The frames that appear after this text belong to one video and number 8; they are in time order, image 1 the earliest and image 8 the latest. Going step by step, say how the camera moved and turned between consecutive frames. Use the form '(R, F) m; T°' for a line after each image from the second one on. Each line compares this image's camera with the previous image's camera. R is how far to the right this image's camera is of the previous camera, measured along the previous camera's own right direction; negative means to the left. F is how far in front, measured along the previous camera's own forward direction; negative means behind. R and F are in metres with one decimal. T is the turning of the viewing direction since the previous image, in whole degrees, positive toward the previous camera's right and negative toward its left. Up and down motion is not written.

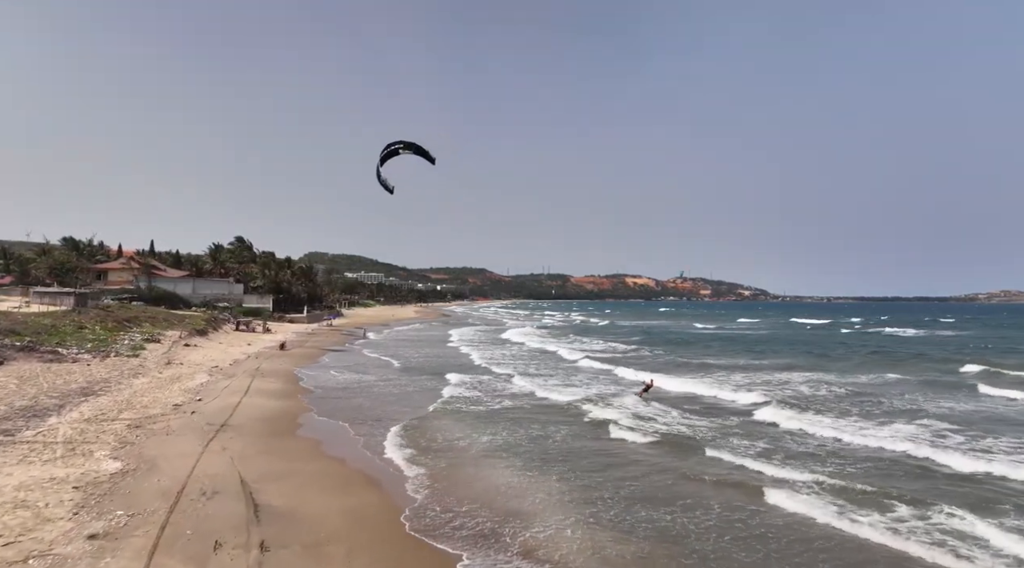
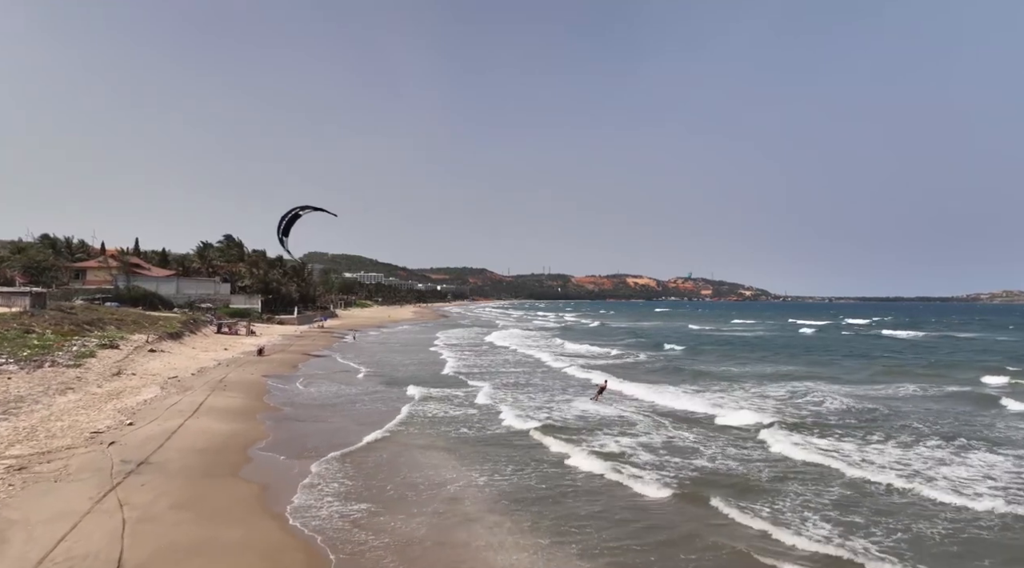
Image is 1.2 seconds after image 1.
(-0.1, +3.1) m; 0°
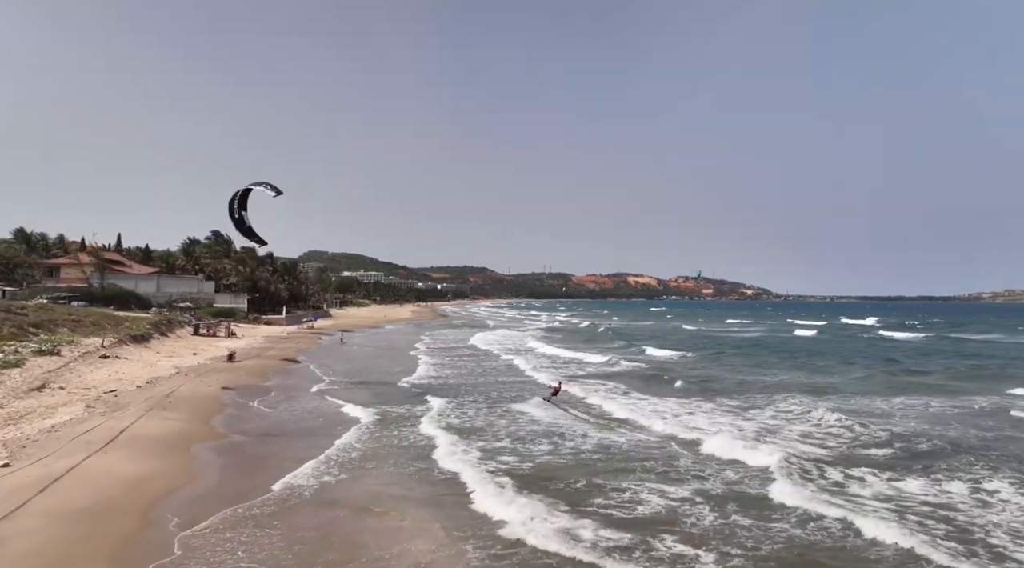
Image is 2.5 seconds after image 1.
(-0.1, +3.4) m; 0°
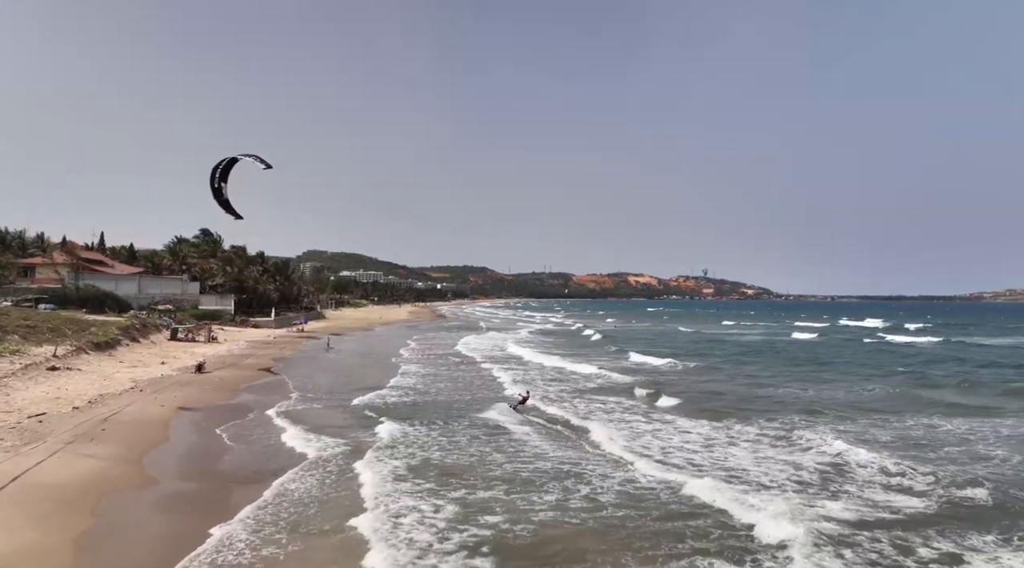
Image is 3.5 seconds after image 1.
(0.0, +2.8) m; 0°
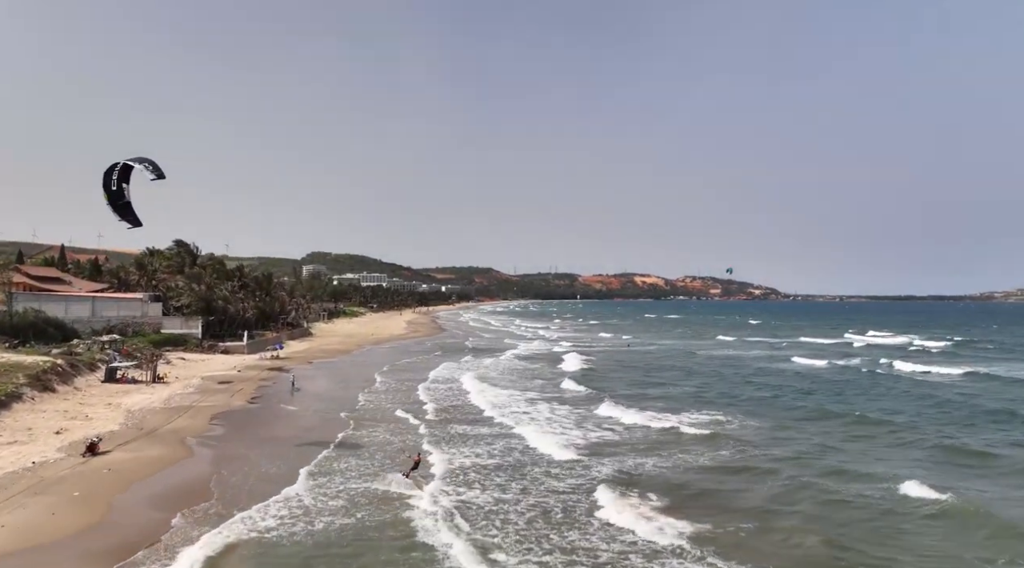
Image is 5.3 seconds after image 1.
(+0.2, +6.2) m; 0°
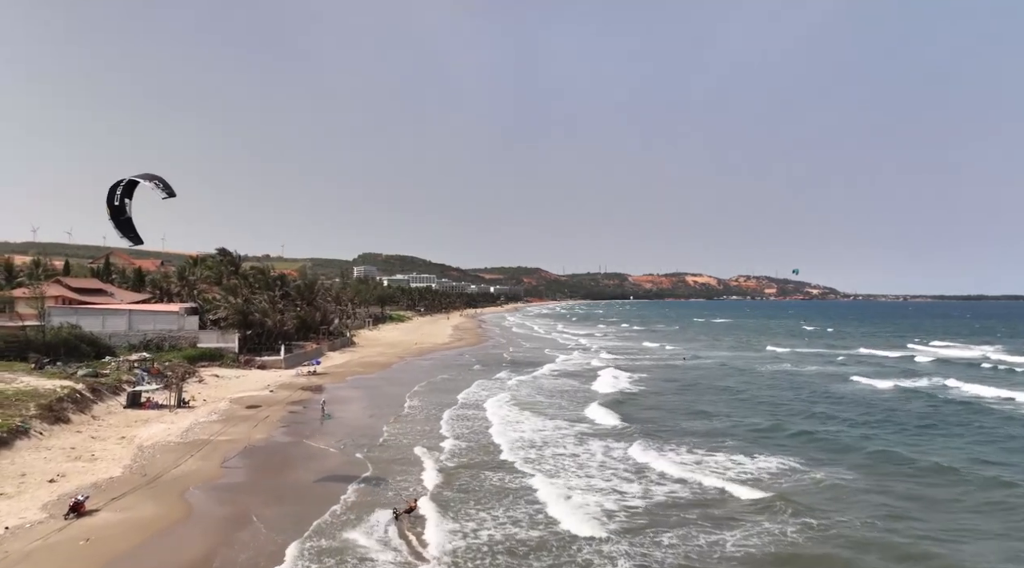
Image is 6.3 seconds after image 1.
(+0.1, +2.9) m; -4°
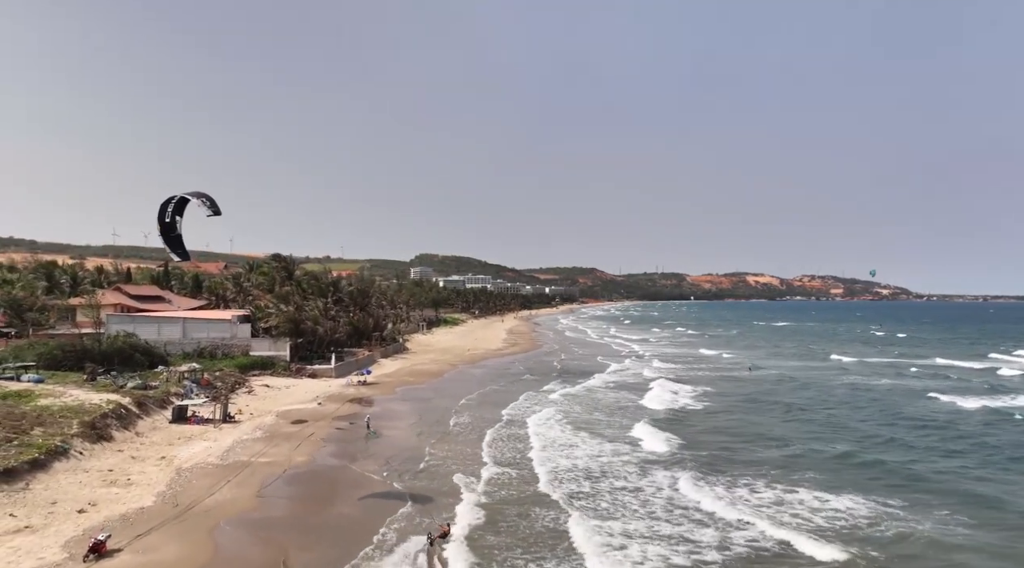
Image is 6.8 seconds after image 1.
(+0.1, +1.7) m; -4°
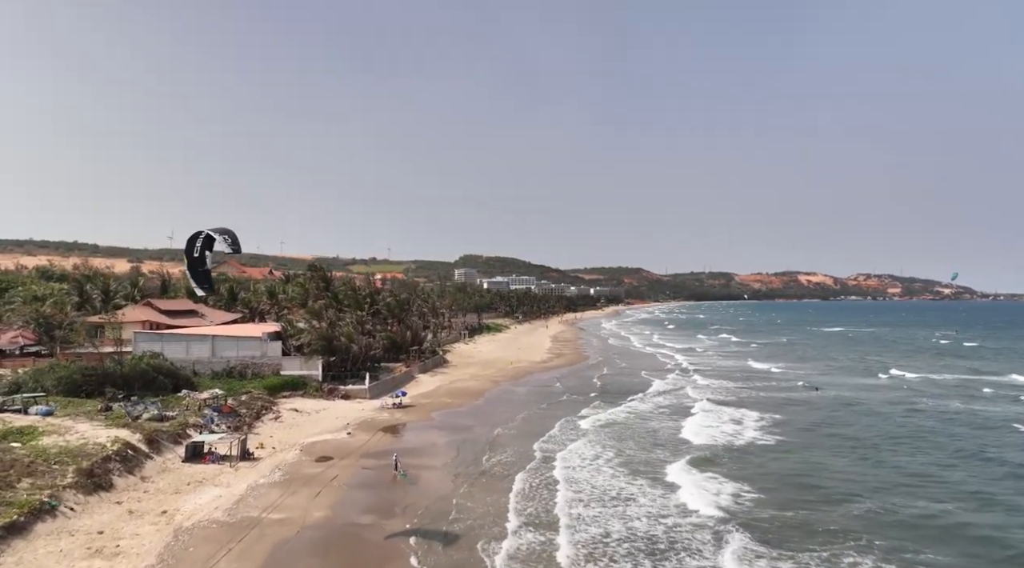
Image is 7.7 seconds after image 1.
(-0.1, +3.4) m; -4°
